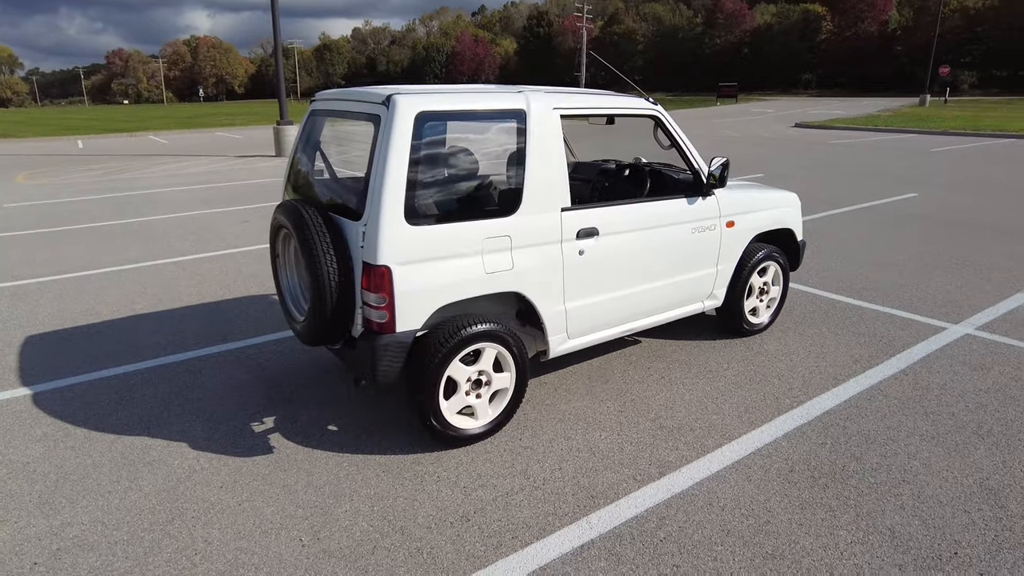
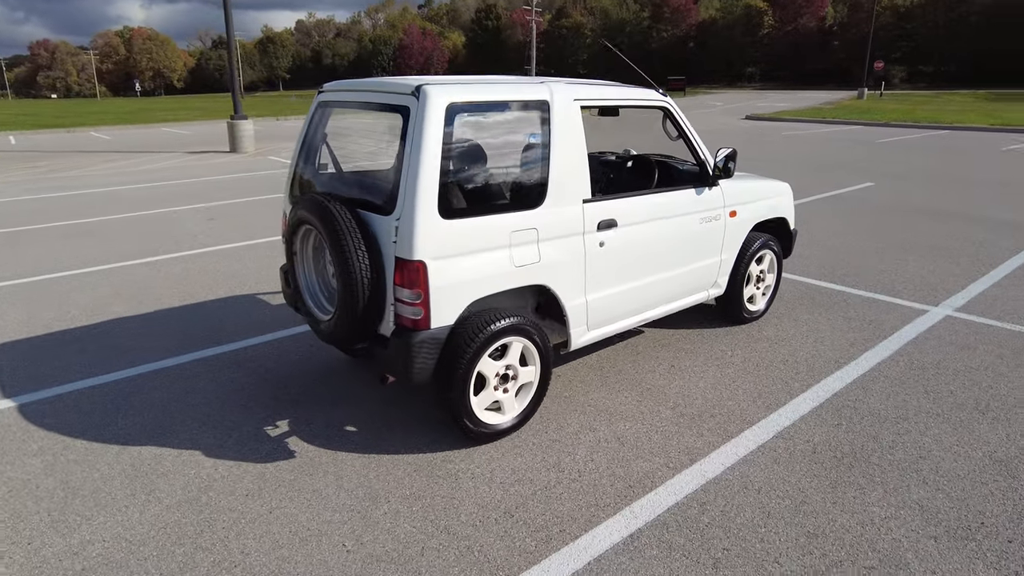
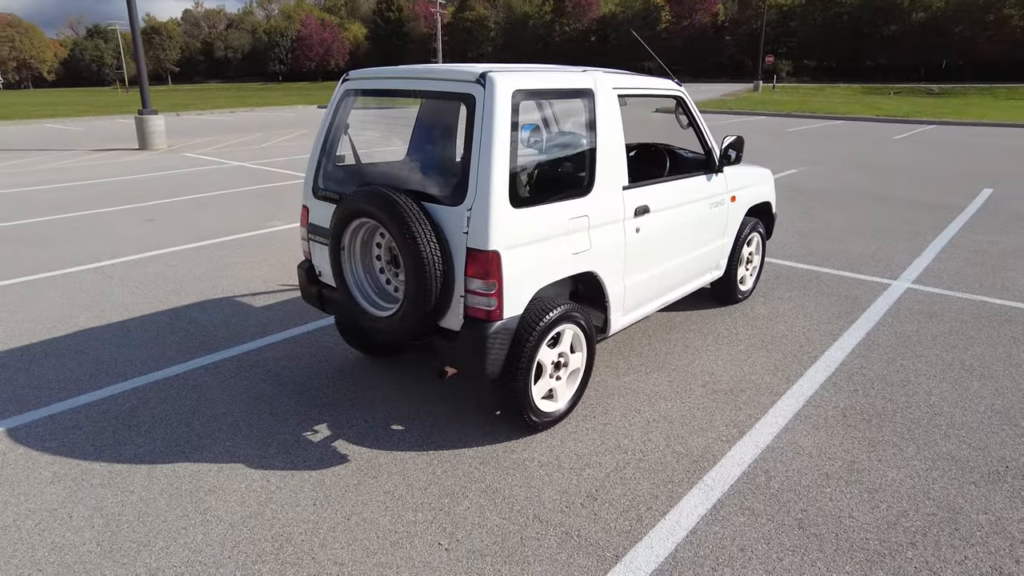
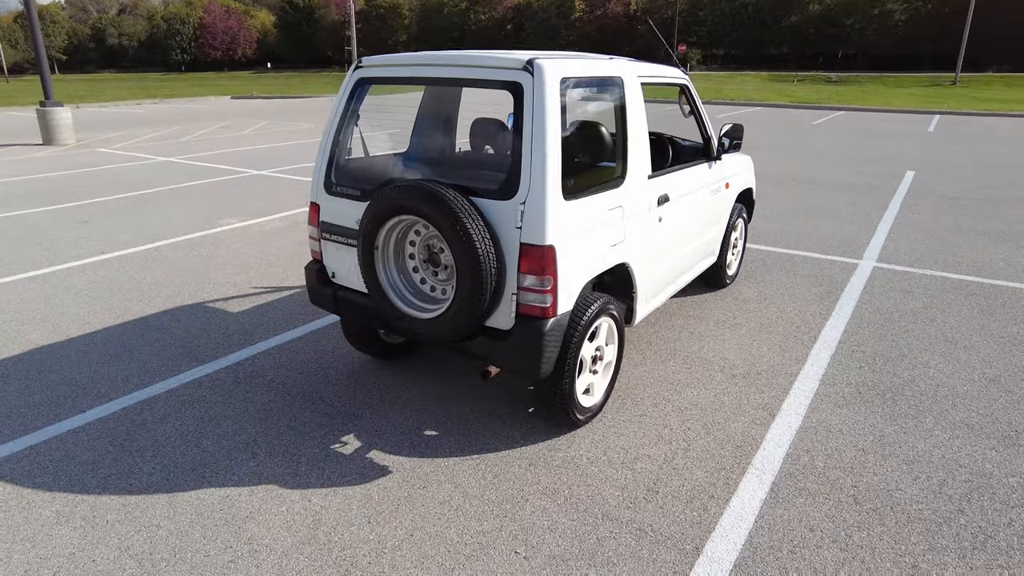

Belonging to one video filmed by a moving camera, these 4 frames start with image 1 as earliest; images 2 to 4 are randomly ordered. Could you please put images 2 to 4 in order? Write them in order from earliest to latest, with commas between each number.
2, 3, 4
